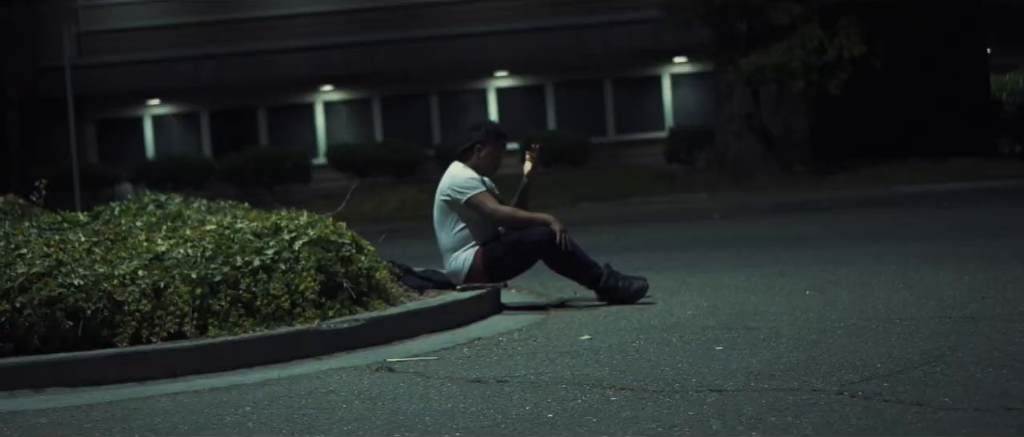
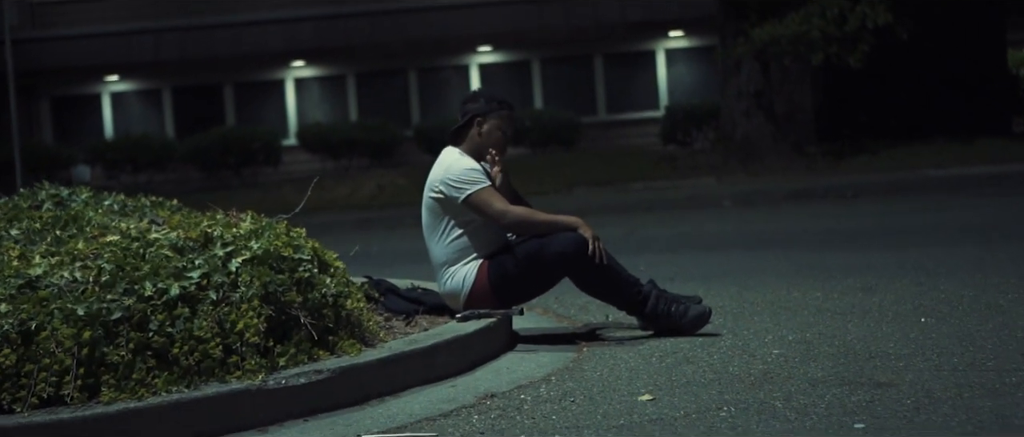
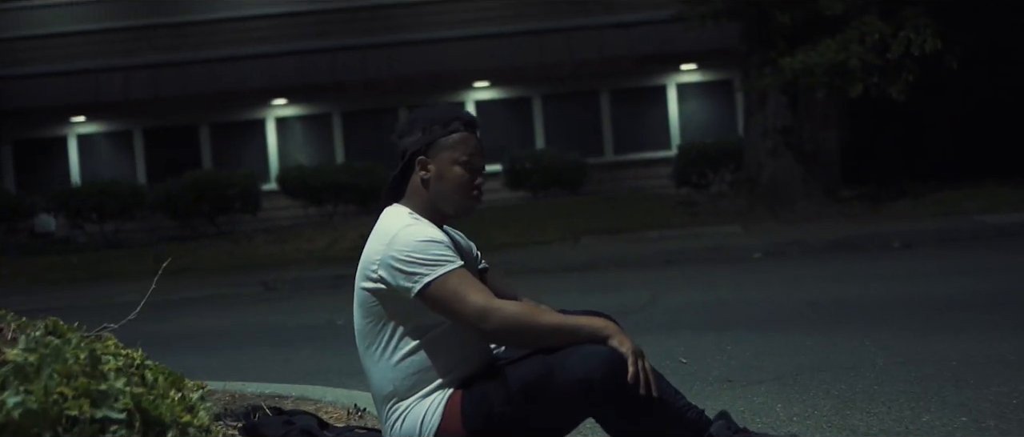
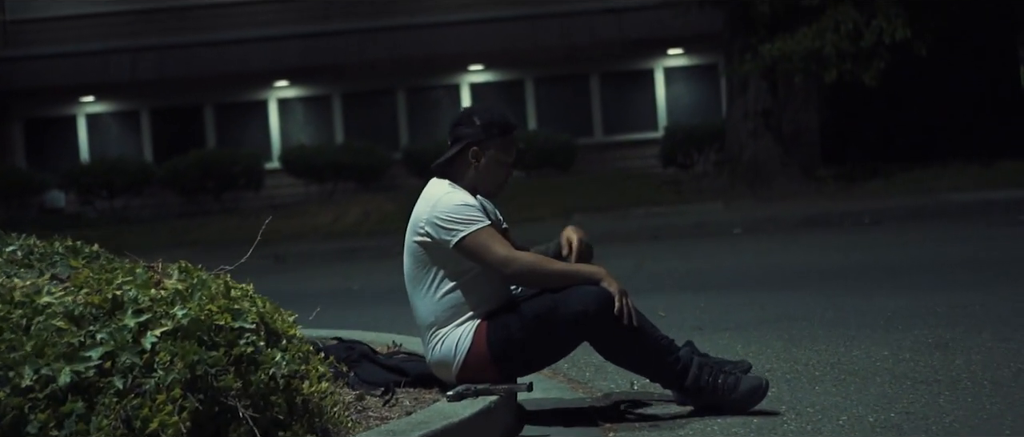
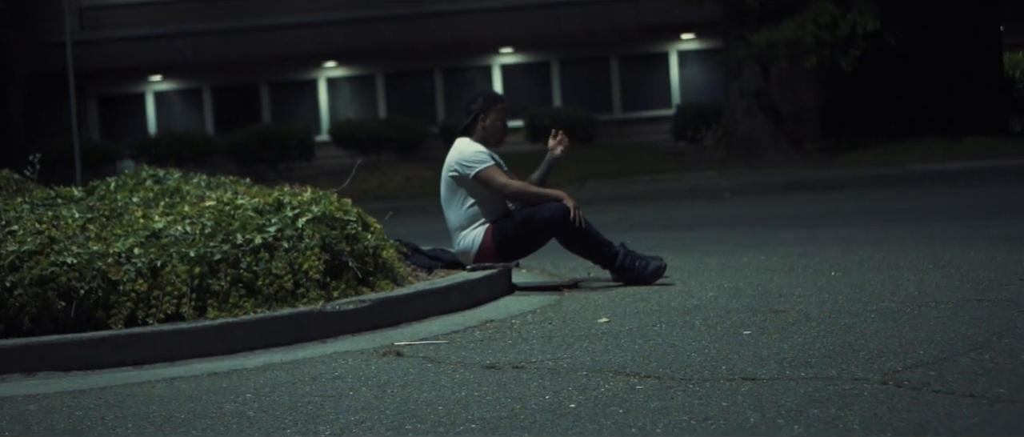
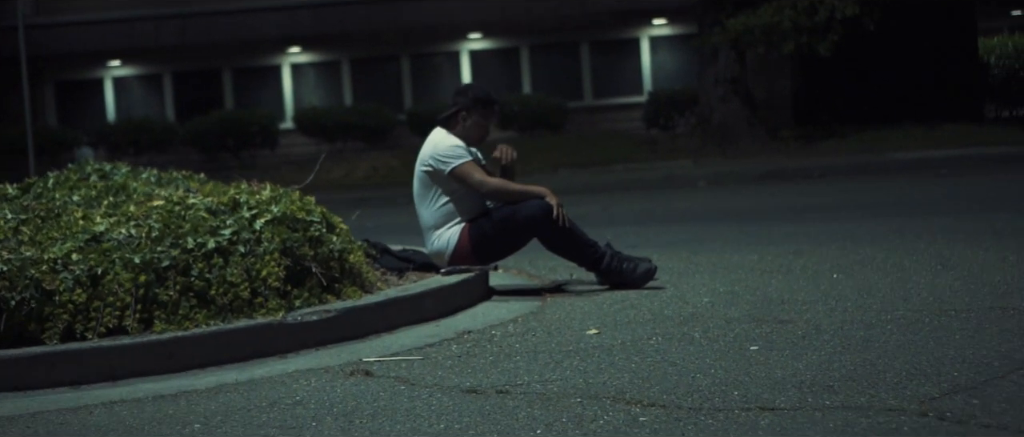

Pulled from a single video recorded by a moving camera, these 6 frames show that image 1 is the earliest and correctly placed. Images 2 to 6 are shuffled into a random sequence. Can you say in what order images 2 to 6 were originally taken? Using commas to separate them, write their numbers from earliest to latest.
5, 6, 2, 4, 3
